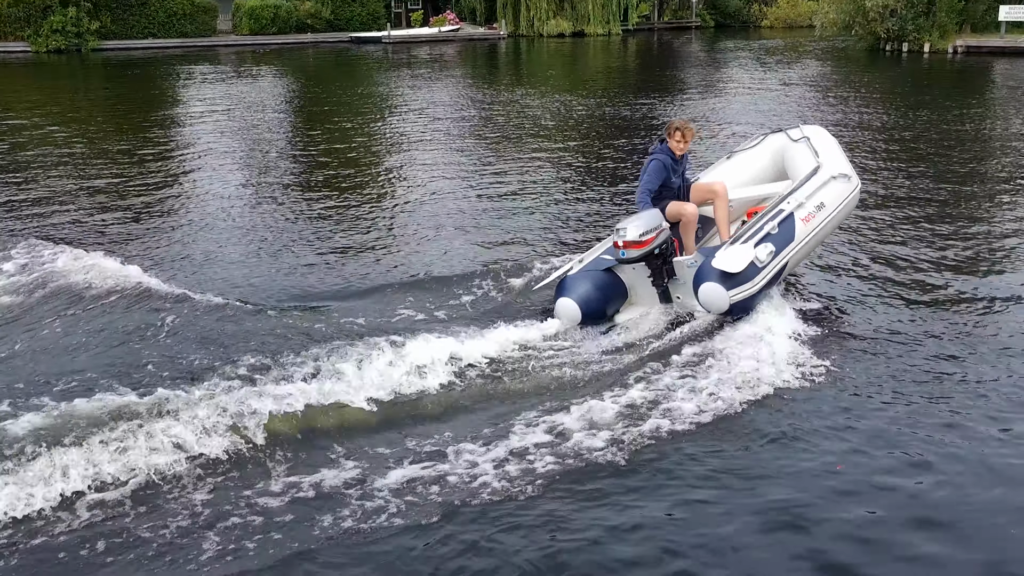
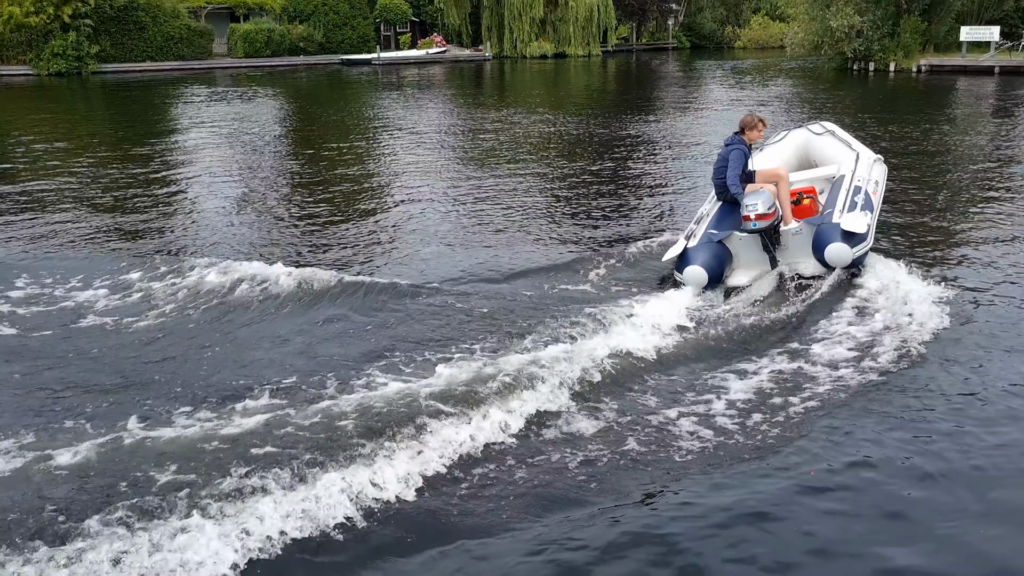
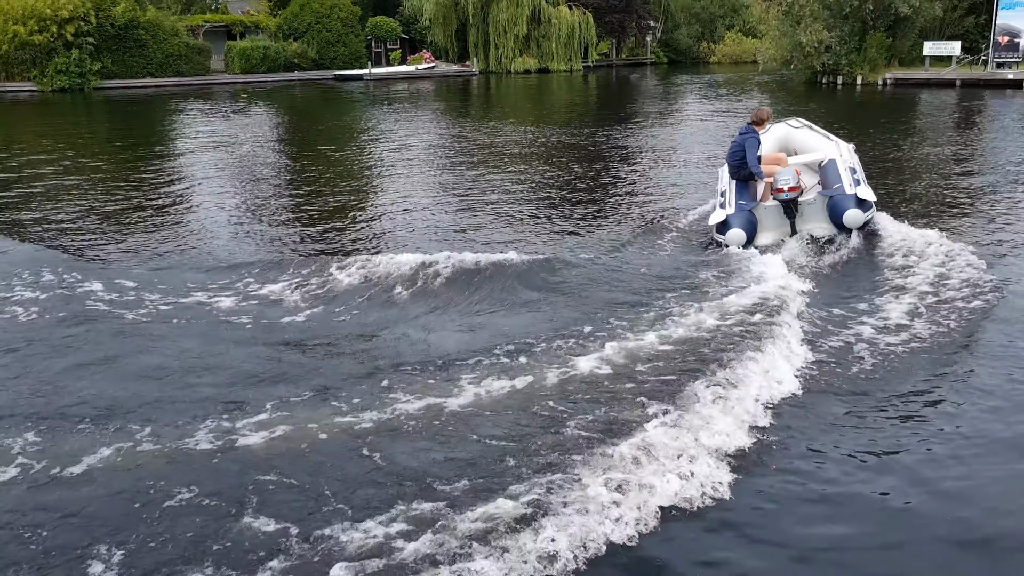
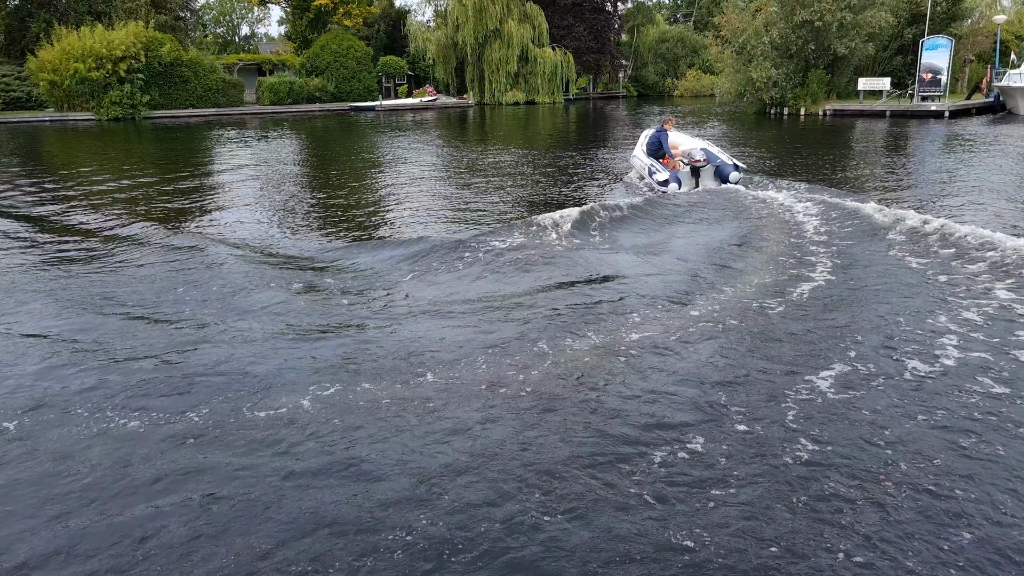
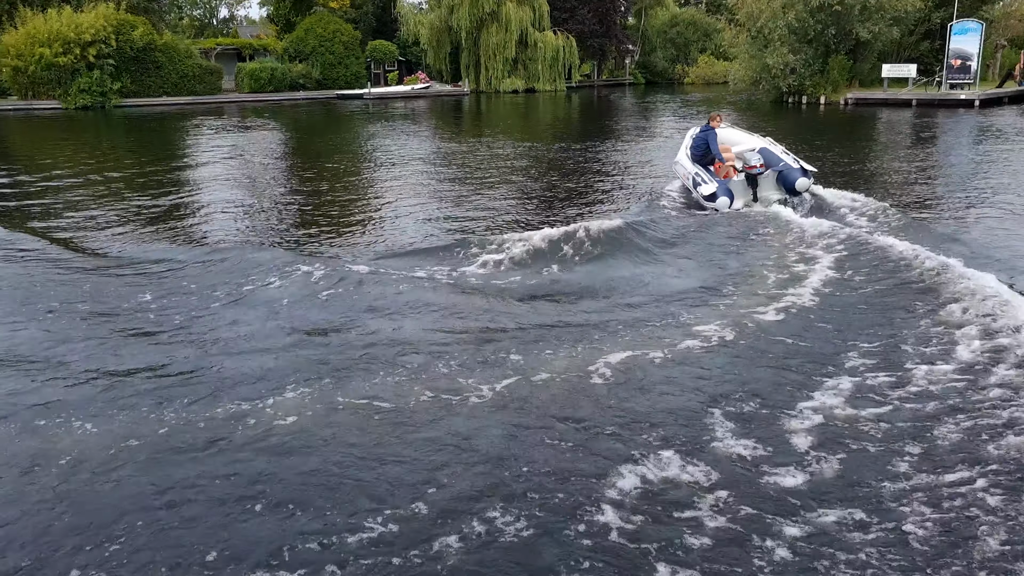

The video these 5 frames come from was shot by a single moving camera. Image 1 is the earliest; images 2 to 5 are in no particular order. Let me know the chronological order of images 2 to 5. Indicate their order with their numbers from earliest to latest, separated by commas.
2, 3, 5, 4
